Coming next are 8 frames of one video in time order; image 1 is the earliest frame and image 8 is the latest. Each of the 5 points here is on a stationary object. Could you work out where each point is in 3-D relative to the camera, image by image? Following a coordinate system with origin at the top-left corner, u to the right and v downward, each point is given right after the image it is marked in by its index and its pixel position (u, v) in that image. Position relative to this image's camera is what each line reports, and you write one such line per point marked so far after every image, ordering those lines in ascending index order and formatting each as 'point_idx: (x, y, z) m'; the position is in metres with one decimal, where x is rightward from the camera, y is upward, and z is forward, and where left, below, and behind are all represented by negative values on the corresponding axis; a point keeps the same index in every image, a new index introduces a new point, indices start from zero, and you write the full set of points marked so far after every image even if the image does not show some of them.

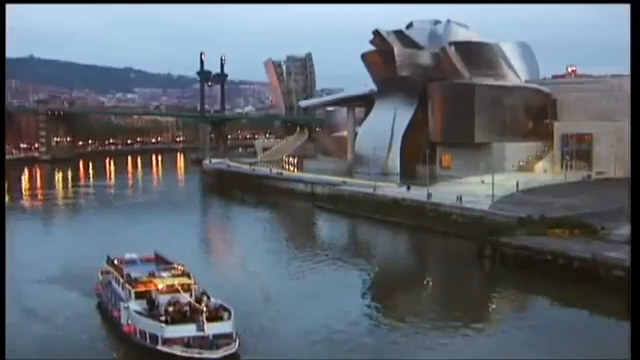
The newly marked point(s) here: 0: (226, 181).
0: (-1.0, 0.0, +11.9) m
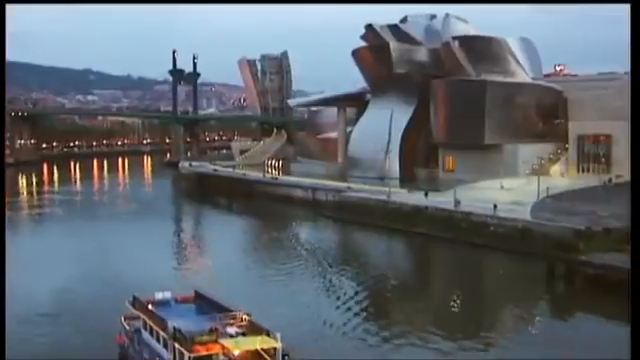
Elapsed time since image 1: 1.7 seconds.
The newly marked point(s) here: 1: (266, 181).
0: (-1.1, 0.0, +11.1) m
1: (-0.4, 0.0, +9.4) m
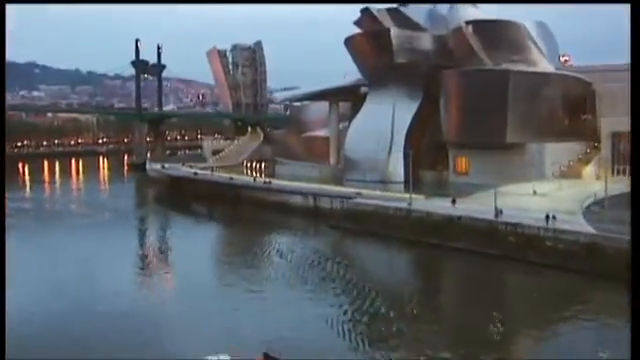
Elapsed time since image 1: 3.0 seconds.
0: (-1.2, -0.1, +9.8) m
1: (-0.4, 0.0, +8.2) m
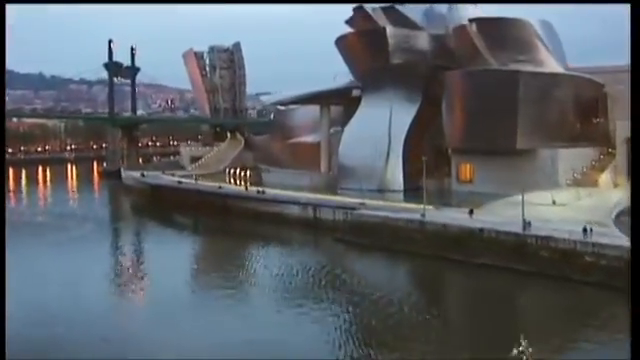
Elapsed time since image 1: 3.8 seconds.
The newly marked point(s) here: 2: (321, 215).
0: (-1.3, -0.1, +9.2) m
1: (-0.5, -0.1, +7.6) m
2: (0.0, -0.2, +6.6) m
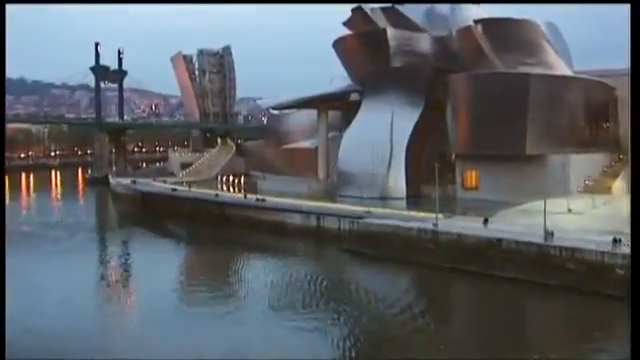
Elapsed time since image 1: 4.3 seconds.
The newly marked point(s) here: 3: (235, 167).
0: (-1.3, -0.2, +8.9) m
1: (-0.5, -0.2, +7.3) m
2: (0.0, -0.2, +6.3) m
3: (-0.9, +0.1, +11.5) m
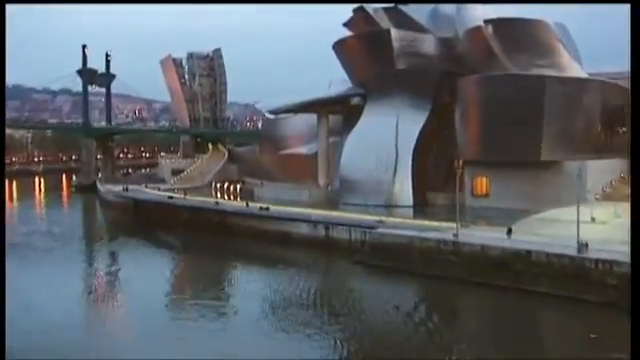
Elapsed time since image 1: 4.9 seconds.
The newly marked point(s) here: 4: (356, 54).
0: (-1.3, -0.3, +8.5) m
1: (-0.4, -0.2, +6.9) m
2: (+0.1, -0.3, +6.0) m
3: (-0.9, +0.1, +11.1) m
4: (+0.3, +0.9, +7.9) m
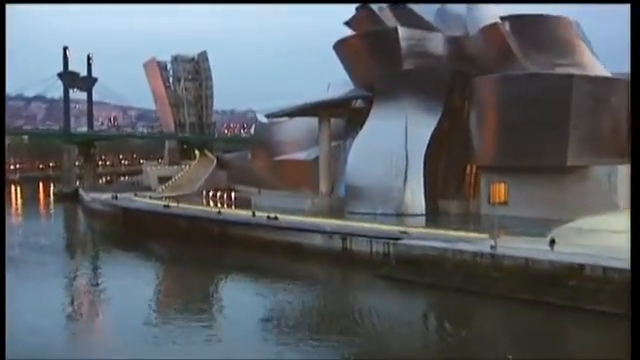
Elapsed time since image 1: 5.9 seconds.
0: (-1.3, -0.3, +8.0) m
1: (-0.4, -0.2, +6.4) m
2: (+0.2, -0.3, +5.5) m
3: (-1.0, 0.0, +10.6) m
4: (+0.3, +0.8, +7.5) m
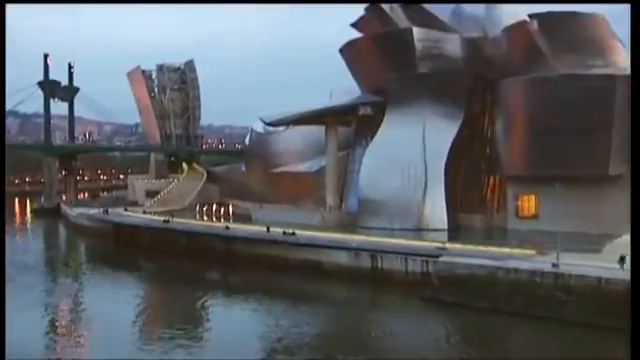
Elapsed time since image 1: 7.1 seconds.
0: (-1.2, -0.4, +7.4) m
1: (-0.3, -0.3, +5.9) m
2: (+0.3, -0.4, +4.9) m
3: (-1.0, -0.1, +10.0) m
4: (+0.3, +0.8, +6.9) m
